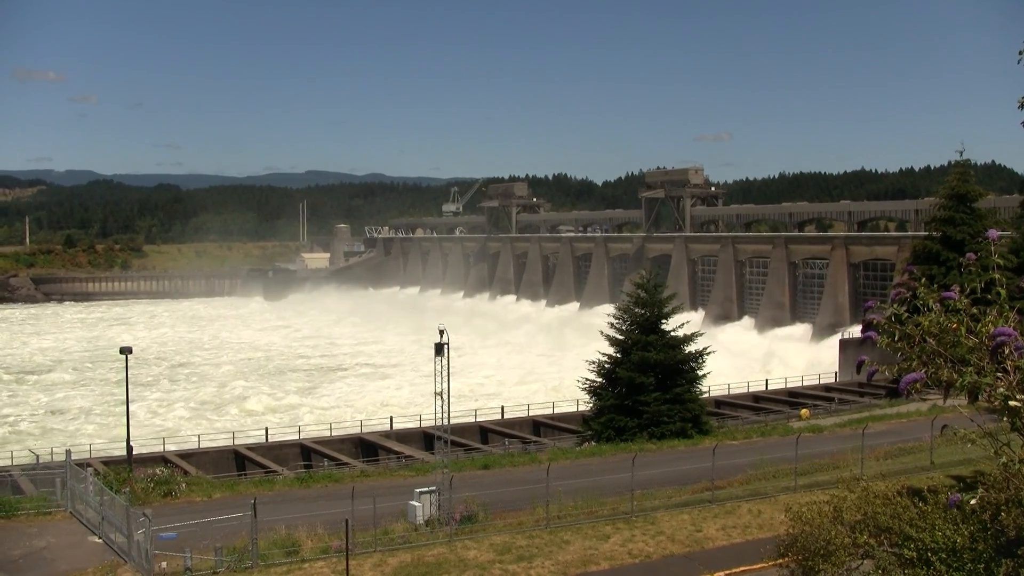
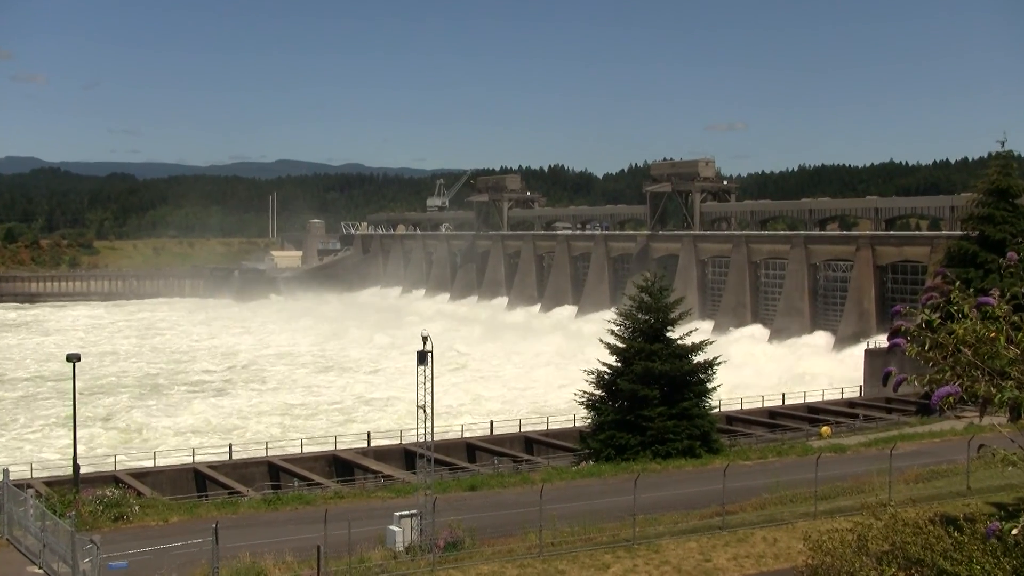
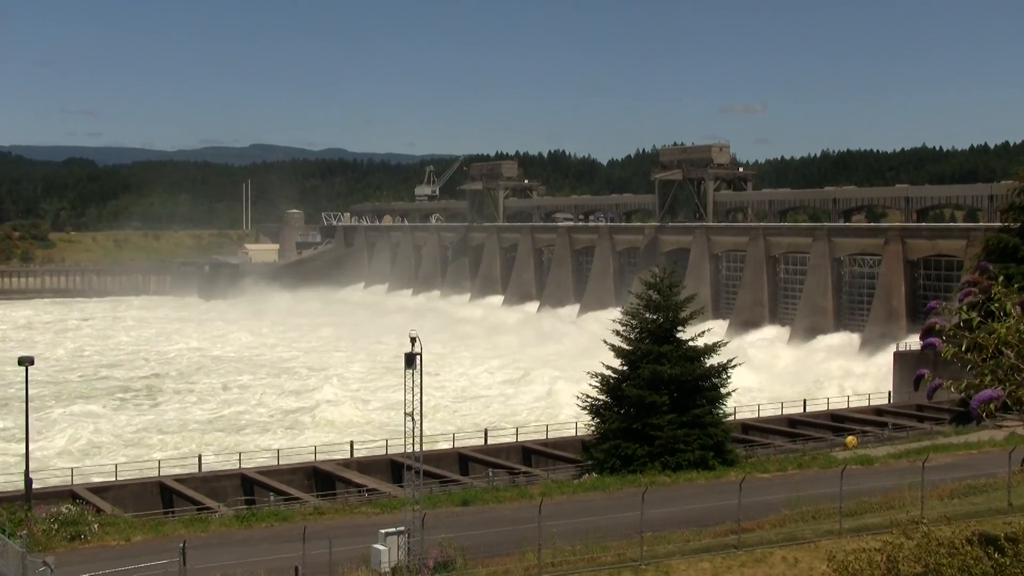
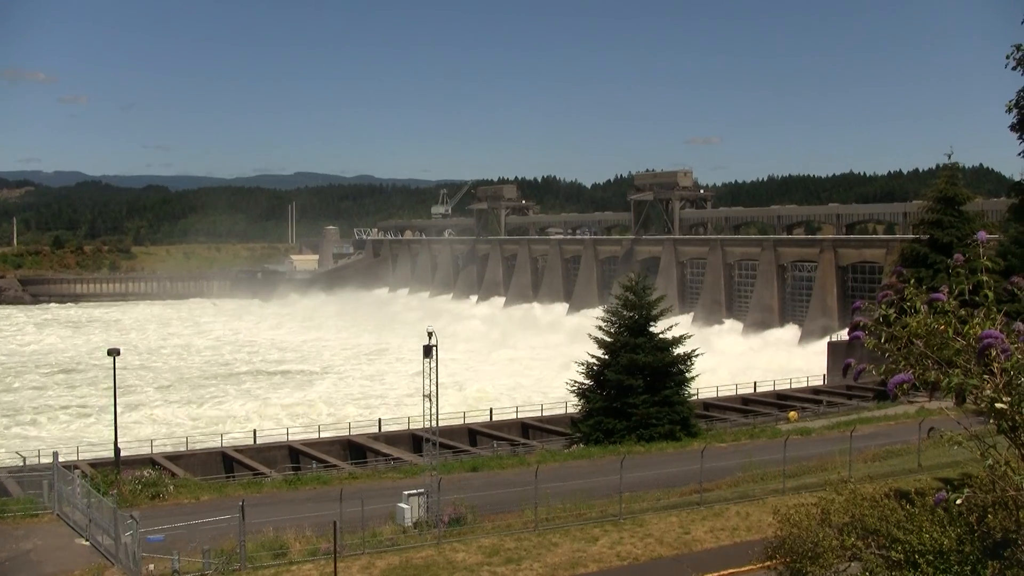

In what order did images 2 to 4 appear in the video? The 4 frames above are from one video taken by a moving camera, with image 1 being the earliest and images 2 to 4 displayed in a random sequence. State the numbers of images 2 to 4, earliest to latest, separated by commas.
4, 2, 3
